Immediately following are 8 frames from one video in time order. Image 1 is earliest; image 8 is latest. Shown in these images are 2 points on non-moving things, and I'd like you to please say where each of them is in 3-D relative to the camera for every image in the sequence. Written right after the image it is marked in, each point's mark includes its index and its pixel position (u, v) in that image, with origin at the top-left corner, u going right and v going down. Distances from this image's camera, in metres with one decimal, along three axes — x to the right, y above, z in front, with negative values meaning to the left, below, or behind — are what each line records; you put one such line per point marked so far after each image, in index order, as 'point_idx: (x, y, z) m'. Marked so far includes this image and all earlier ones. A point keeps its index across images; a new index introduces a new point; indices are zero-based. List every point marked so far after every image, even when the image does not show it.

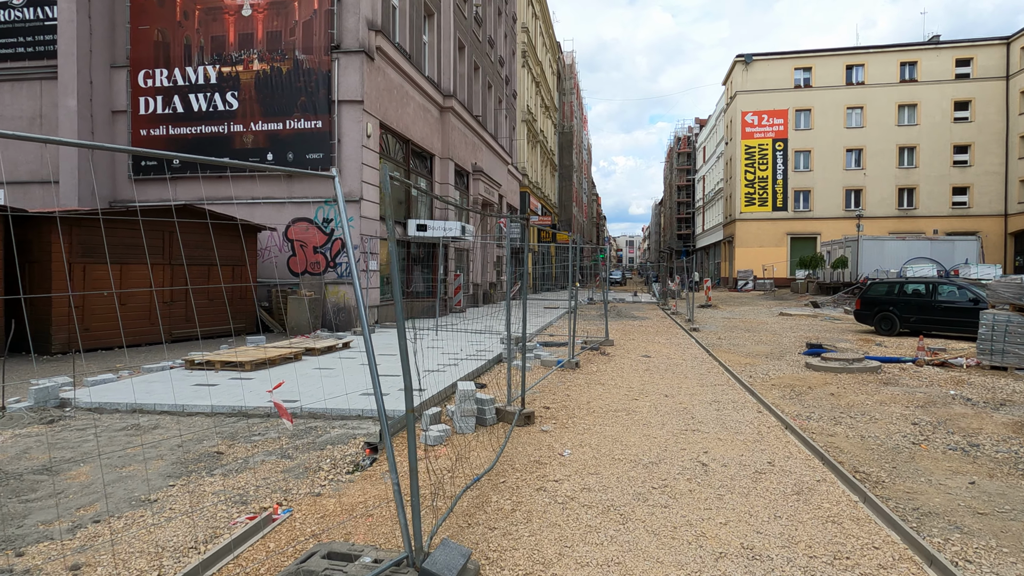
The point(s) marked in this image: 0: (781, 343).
0: (+4.8, -1.0, +12.0) m
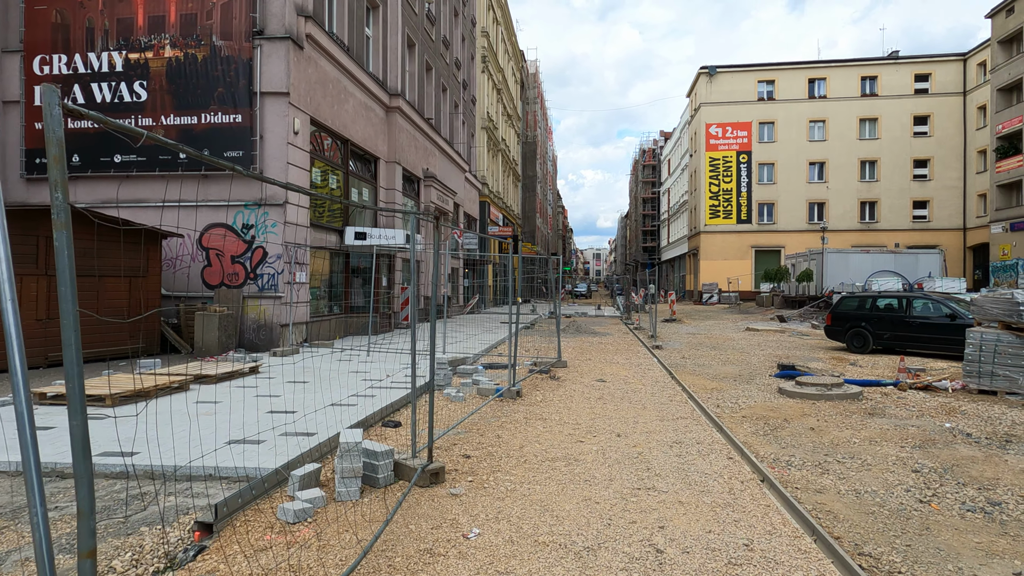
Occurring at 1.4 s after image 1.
0: (+3.9, -1.2, +11.0) m
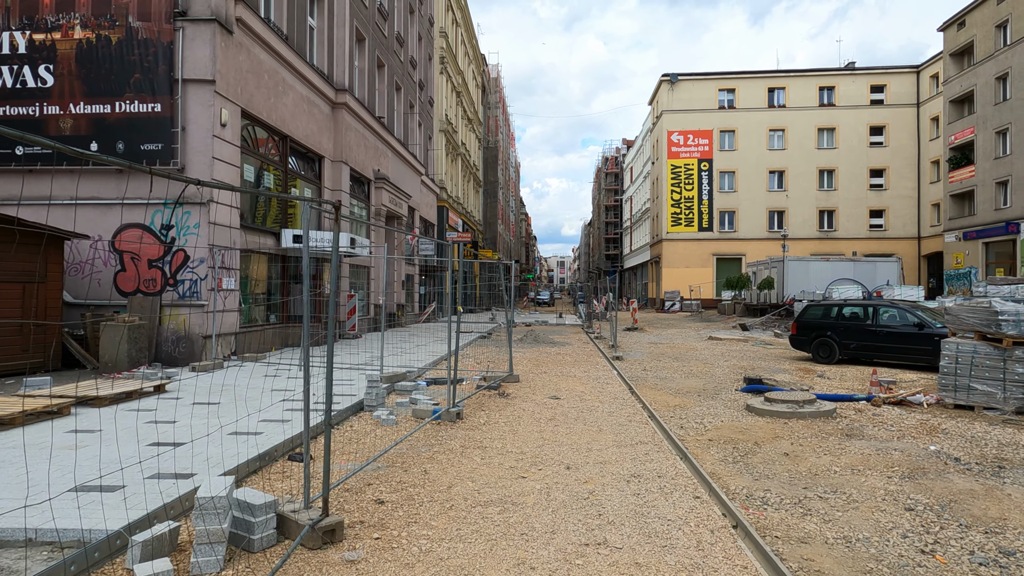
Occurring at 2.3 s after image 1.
0: (+3.1, -1.4, +10.3) m
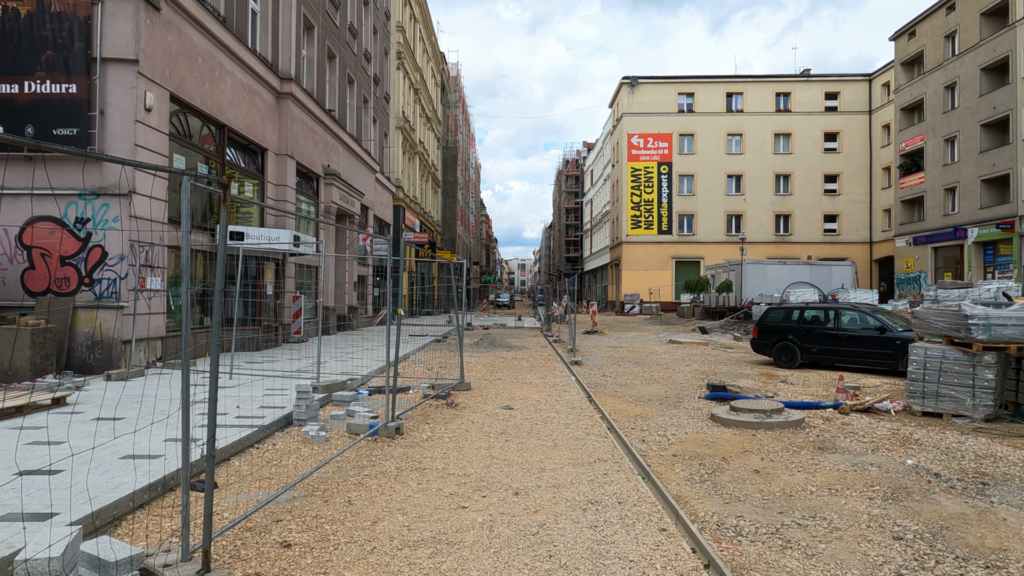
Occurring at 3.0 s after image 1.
0: (+2.4, -1.4, +9.9) m
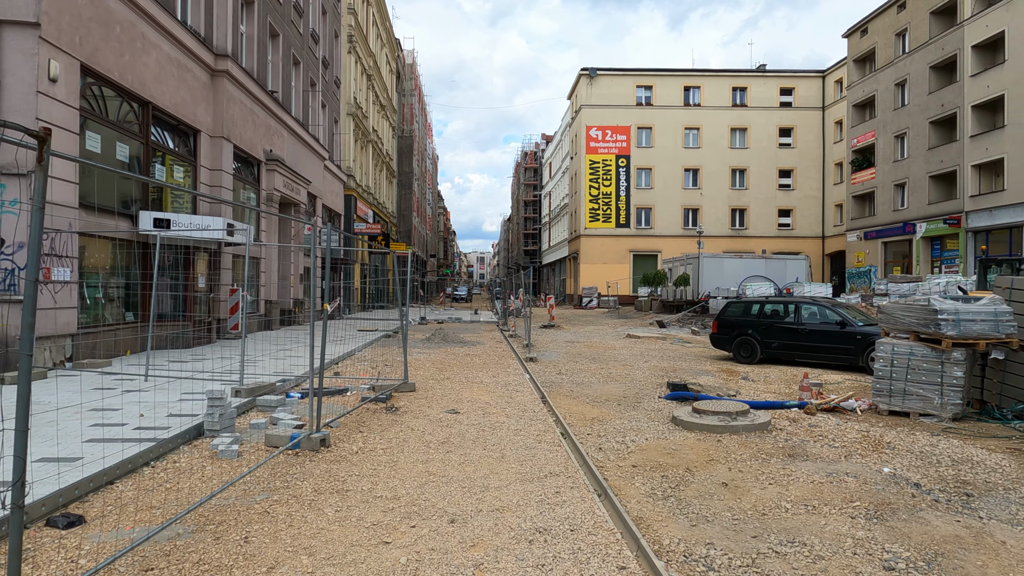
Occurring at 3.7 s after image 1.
0: (+1.7, -1.3, +9.4) m
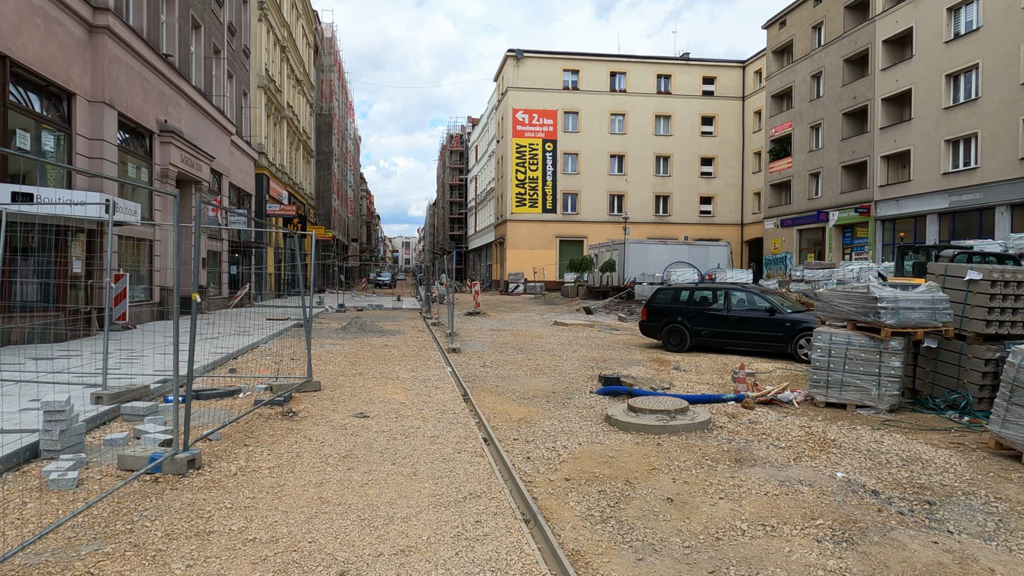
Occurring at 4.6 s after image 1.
0: (+0.7, -1.1, +8.8) m
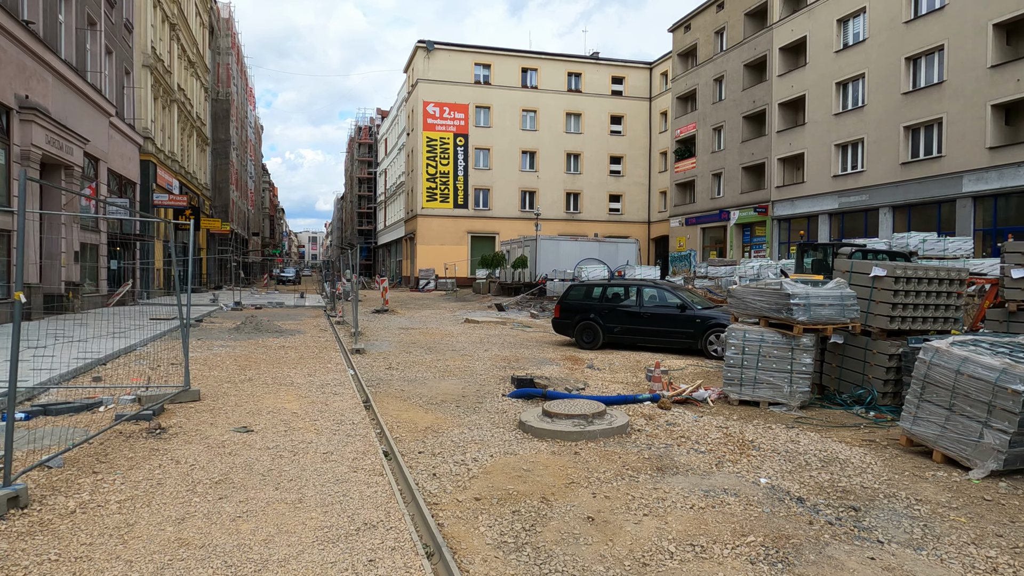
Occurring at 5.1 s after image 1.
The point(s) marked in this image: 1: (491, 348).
0: (-0.5, -1.1, +8.3) m
1: (-0.4, -1.0, +11.4) m
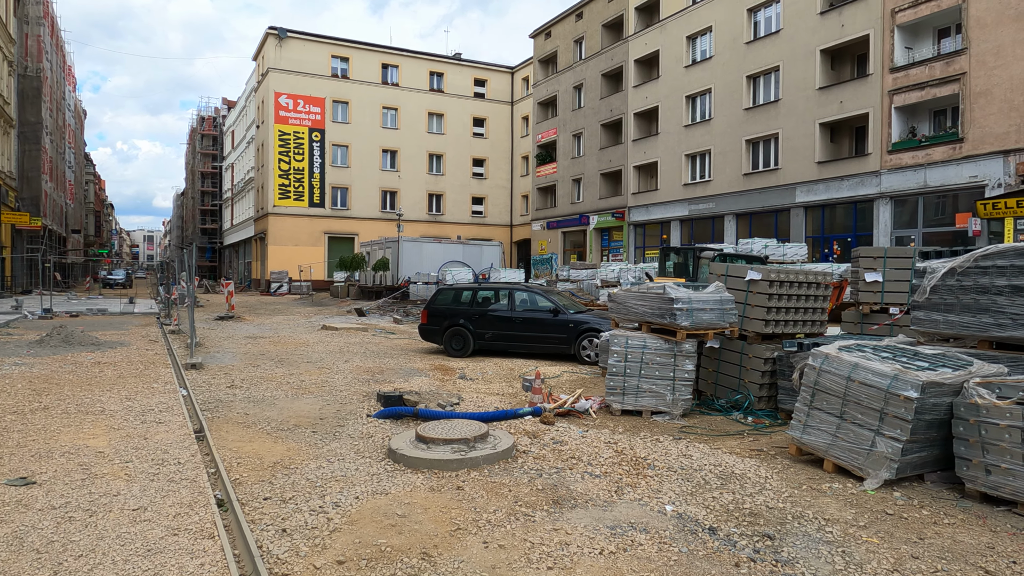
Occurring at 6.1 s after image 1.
0: (-2.0, -1.1, +7.3) m
1: (-2.5, -1.1, +10.3) m
